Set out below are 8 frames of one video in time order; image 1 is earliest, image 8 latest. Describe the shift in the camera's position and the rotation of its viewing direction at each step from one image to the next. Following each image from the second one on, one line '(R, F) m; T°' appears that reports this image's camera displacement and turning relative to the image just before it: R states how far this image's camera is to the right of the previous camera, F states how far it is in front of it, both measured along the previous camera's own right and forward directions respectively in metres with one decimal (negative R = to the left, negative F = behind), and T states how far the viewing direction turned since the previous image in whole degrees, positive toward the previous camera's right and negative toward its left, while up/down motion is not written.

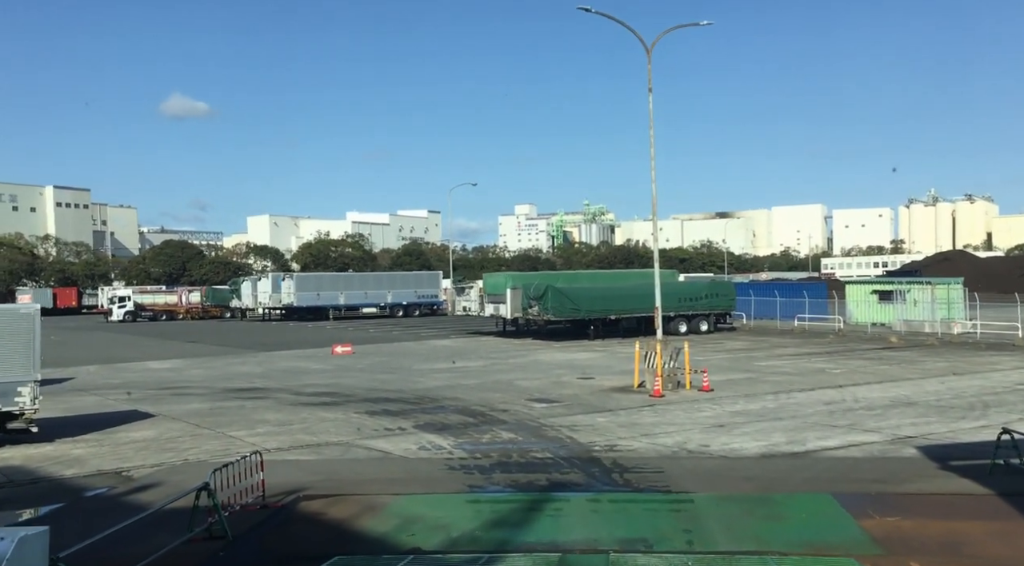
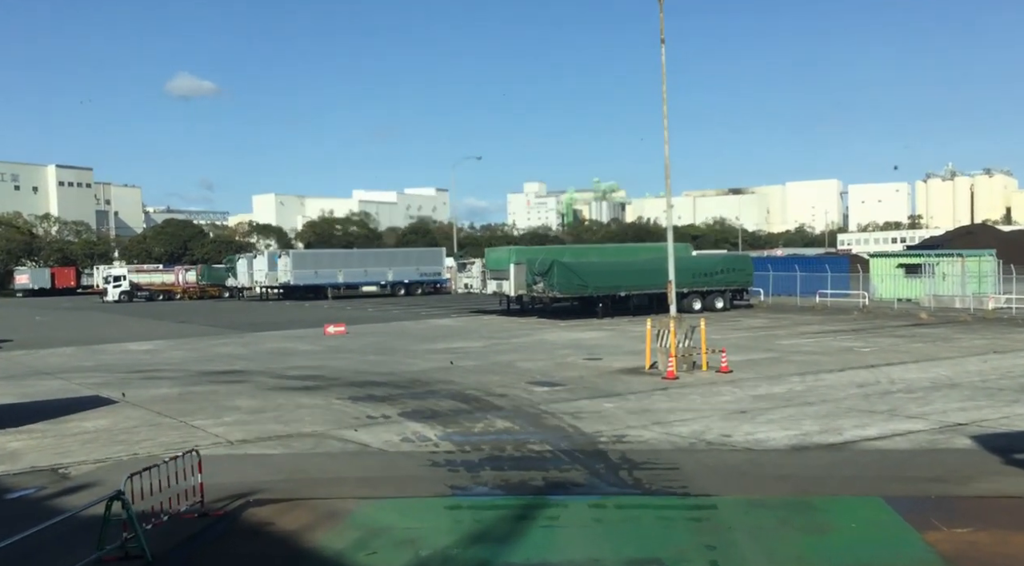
(+0.2, +2.1) m; -1°
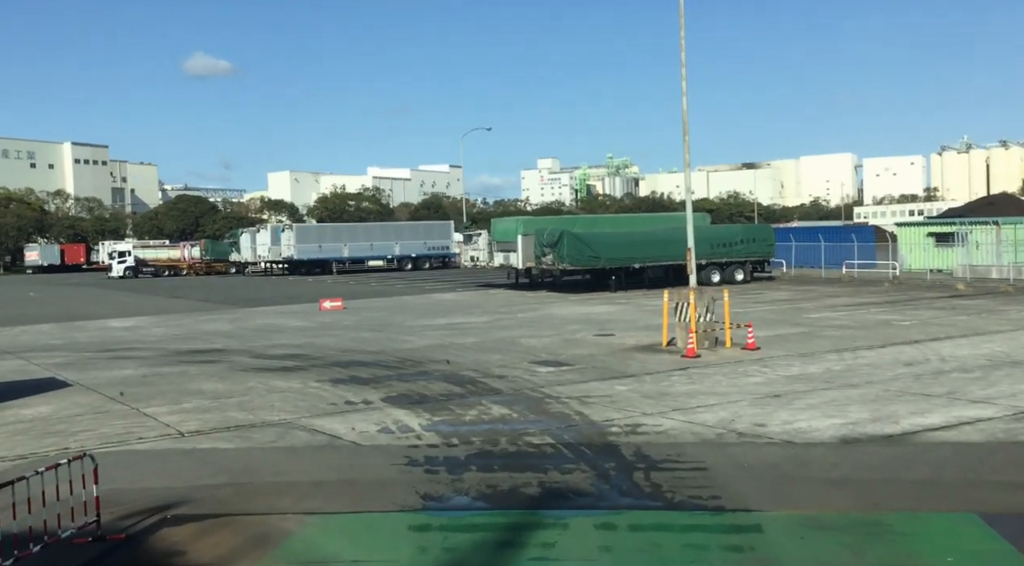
(+0.3, +2.2) m; -1°
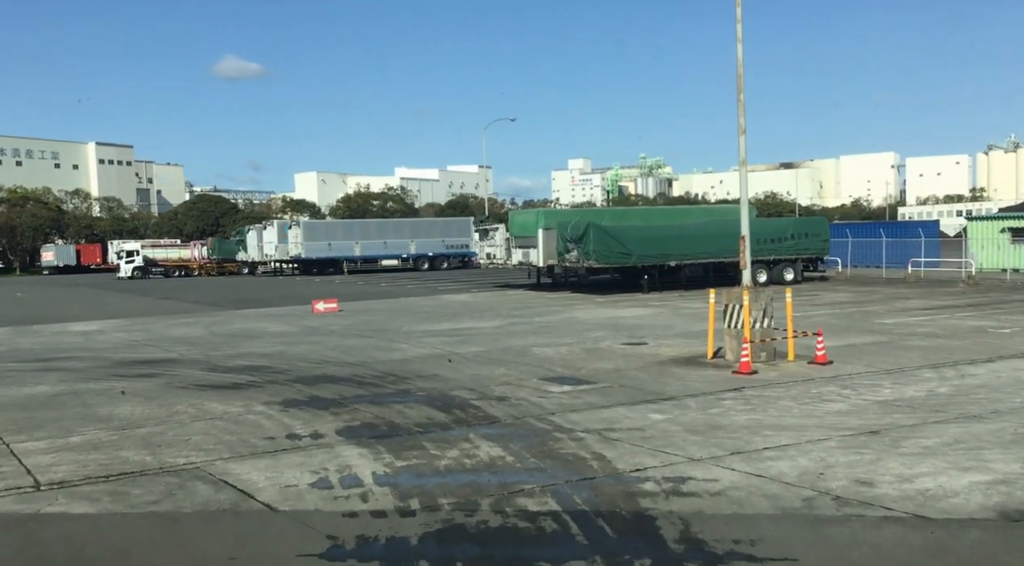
(+0.4, +3.9) m; -2°
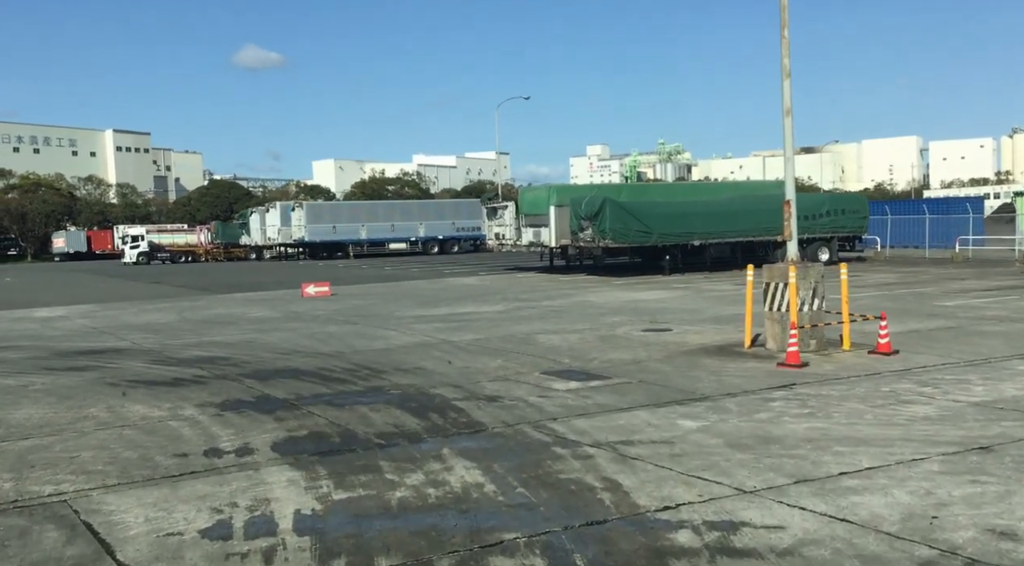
(+0.3, +2.7) m; -1°
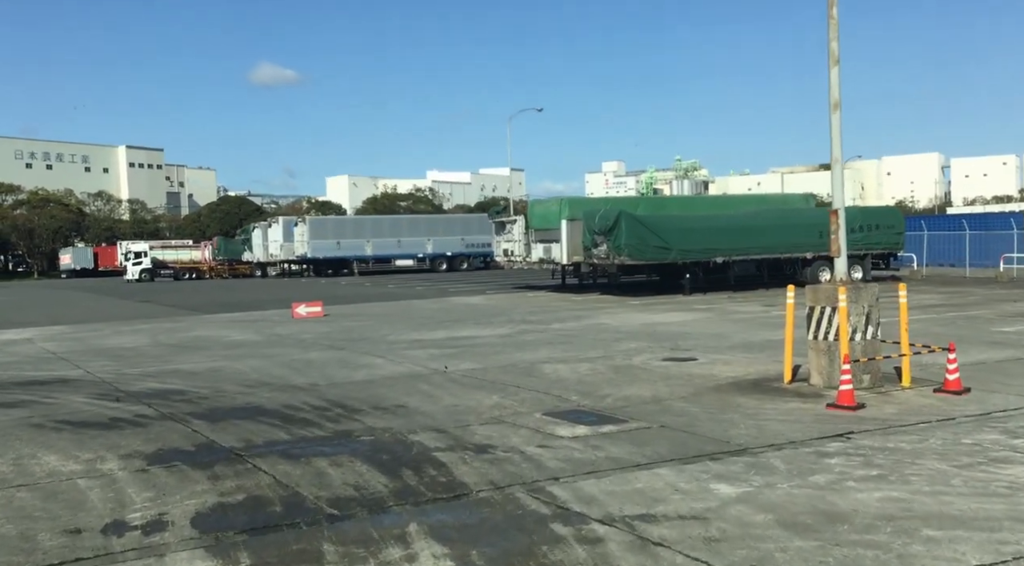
(+0.2, +1.9) m; -1°
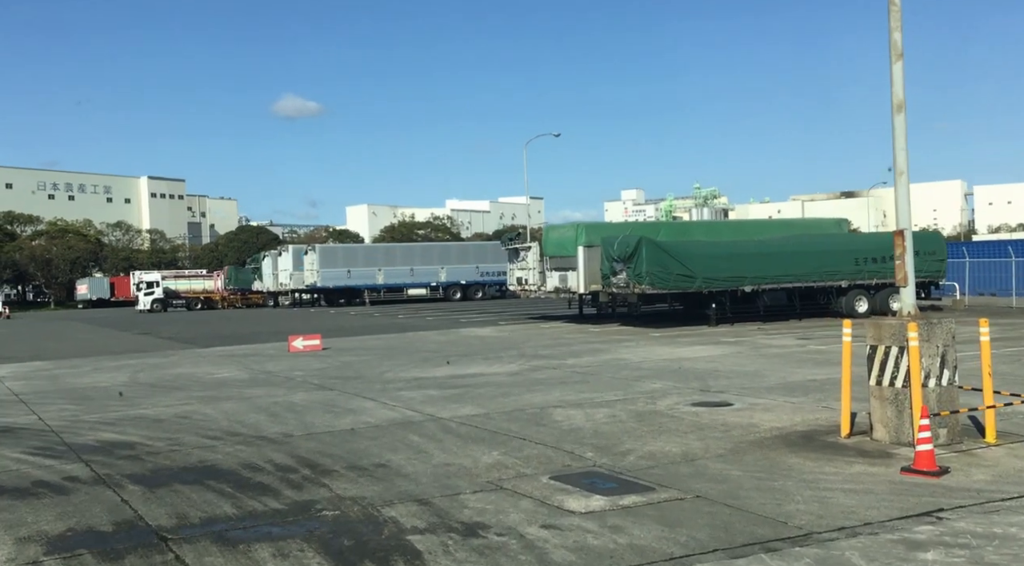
(+0.2, +1.8) m; -1°
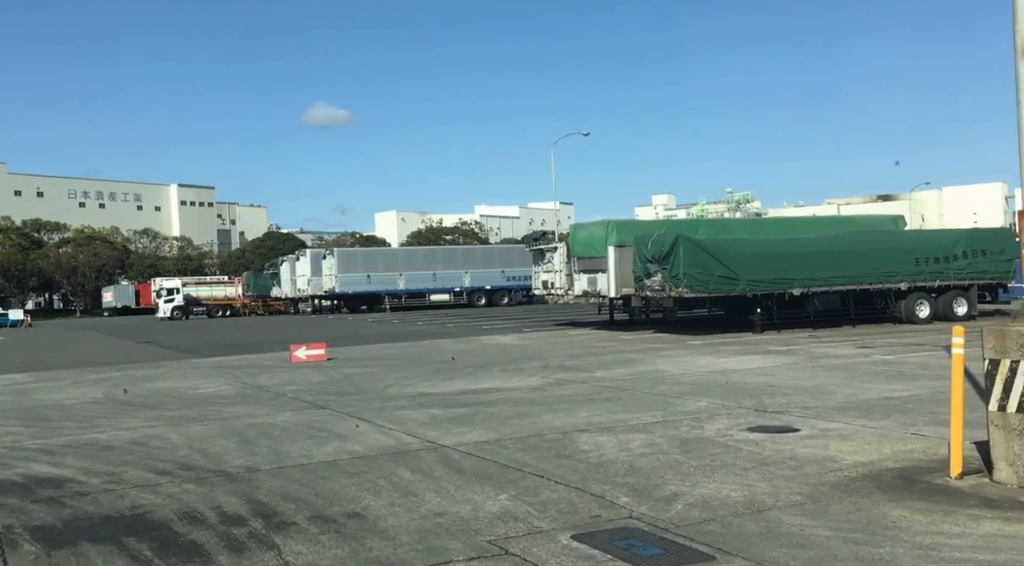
(+0.1, +2.1) m; -2°
